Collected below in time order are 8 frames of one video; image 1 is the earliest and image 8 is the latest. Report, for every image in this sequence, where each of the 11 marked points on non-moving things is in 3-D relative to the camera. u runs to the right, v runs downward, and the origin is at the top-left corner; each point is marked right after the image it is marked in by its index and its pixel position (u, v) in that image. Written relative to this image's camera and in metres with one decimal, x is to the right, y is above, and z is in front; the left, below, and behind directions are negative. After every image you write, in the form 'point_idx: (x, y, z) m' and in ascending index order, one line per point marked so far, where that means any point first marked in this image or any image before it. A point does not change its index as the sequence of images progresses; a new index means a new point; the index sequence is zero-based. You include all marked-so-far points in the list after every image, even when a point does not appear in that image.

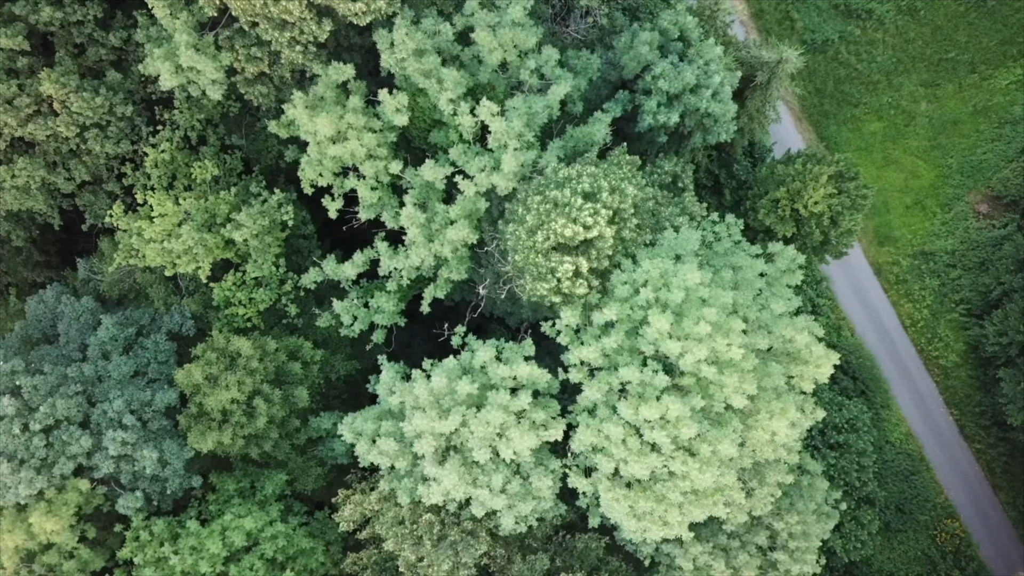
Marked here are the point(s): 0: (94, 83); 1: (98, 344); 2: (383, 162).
0: (-6.5, +3.2, +14.6) m
1: (-6.5, -0.9, +14.7) m
2: (-2.0, +1.9, +14.2) m
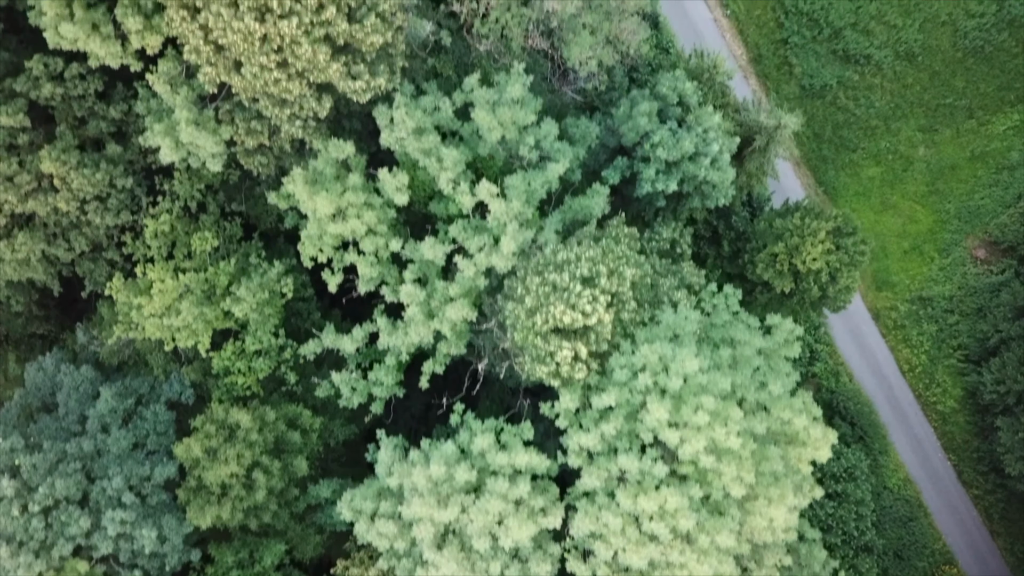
0: (-6.6, +2.1, +14.7) m
1: (-6.5, -2.0, +14.7) m
2: (-2.0, +0.8, +14.3) m
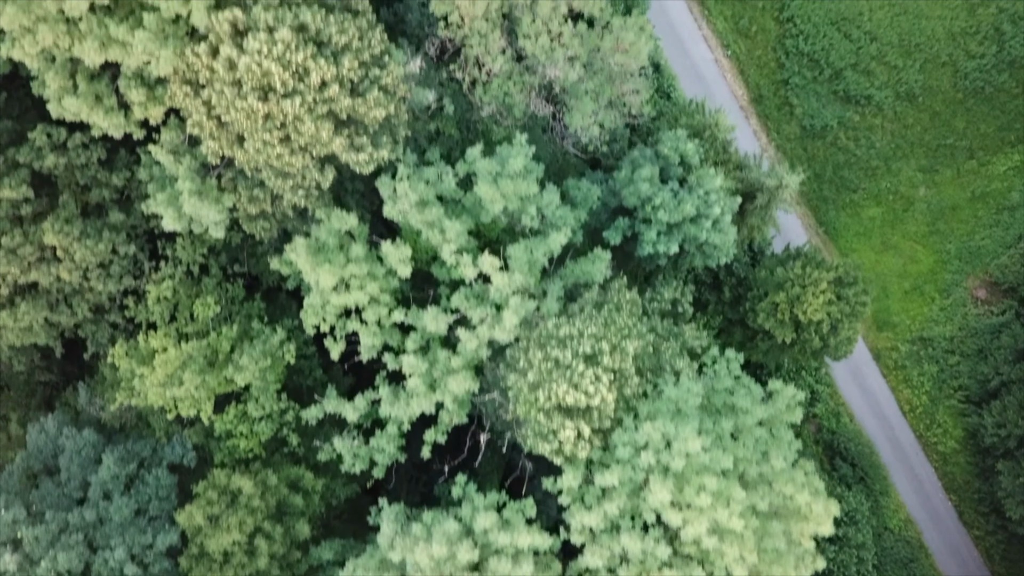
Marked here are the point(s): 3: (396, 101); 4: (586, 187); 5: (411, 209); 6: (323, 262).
0: (-6.5, +1.0, +14.7) m
1: (-6.5, -3.1, +14.7) m
2: (-1.9, -0.3, +14.3) m
3: (-1.7, +2.8, +13.9) m
4: (+1.3, +1.8, +16.0) m
5: (-1.5, +1.2, +14.0) m
6: (-2.8, +0.4, +14.0) m
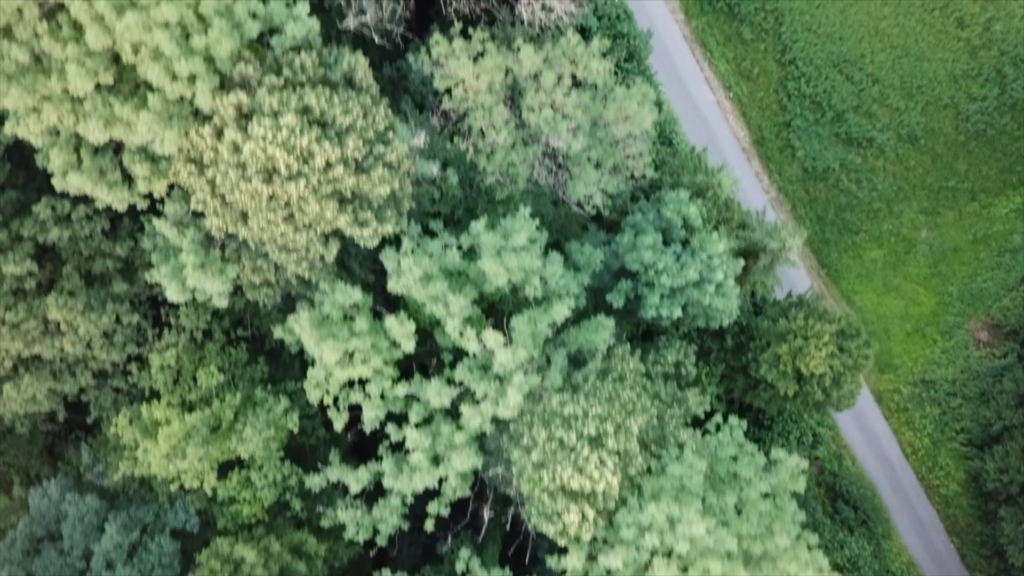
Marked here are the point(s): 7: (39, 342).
0: (-6.5, -0.1, +14.7) m
1: (-6.5, -4.2, +14.7) m
2: (-1.9, -1.4, +14.3) m
3: (-1.7, +1.7, +13.9) m
4: (+1.3, +0.6, +16.0) m
5: (-1.5, +0.1, +14.0) m
6: (-2.8, -0.7, +13.9) m
7: (-7.2, -0.8, +14.2) m
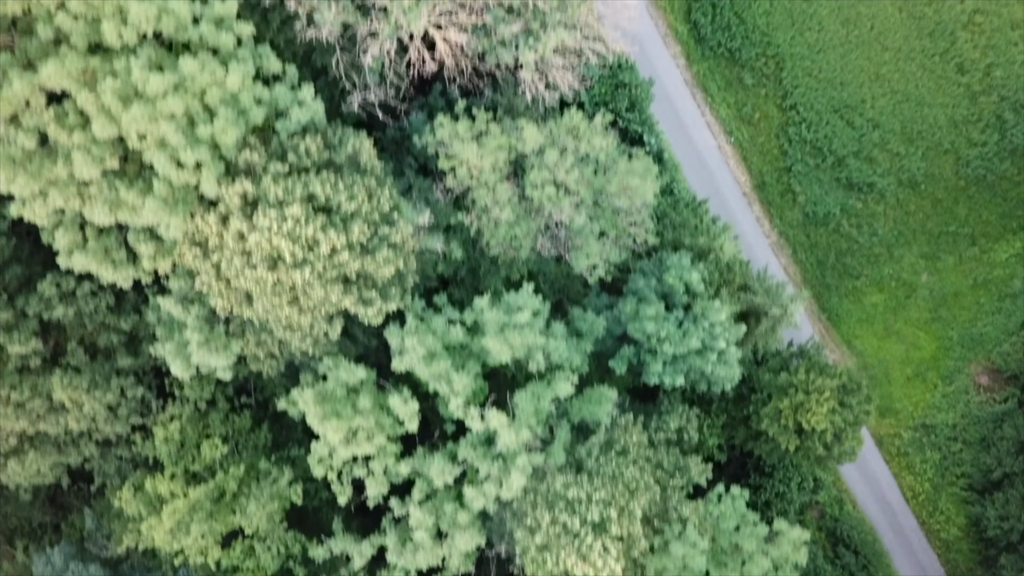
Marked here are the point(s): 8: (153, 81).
0: (-6.4, -1.3, +14.7) m
1: (-6.4, -5.4, +14.7) m
2: (-1.8, -2.6, +14.3) m
3: (-1.6, +0.5, +14.0) m
4: (+1.4, -0.5, +16.1) m
5: (-1.4, -1.1, +14.0) m
6: (-2.7, -1.9, +14.0) m
7: (-7.1, -2.0, +14.2) m
8: (-4.6, +2.6, +11.8) m
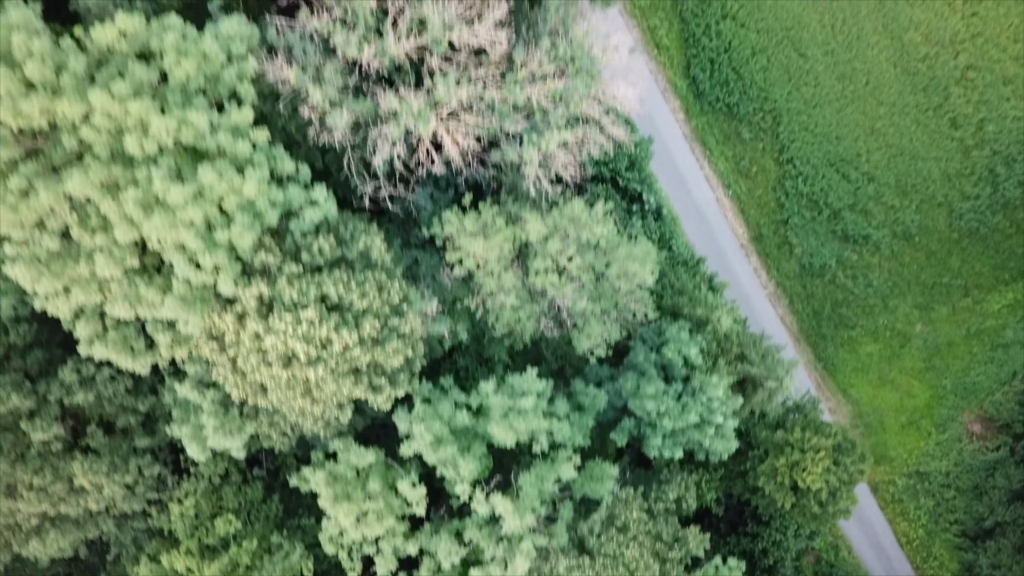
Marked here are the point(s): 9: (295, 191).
0: (-6.4, -2.6, +15.2) m
1: (-6.3, -6.7, +15.3) m
2: (-1.8, -3.9, +14.8) m
3: (-1.6, -0.9, +14.5) m
4: (+1.5, -1.9, +16.6) m
5: (-1.3, -2.5, +14.5) m
6: (-2.7, -3.3, +14.5) m
7: (-7.1, -3.4, +14.7) m
8: (-4.5, +1.3, +12.4) m
9: (-3.1, +1.4, +13.4) m
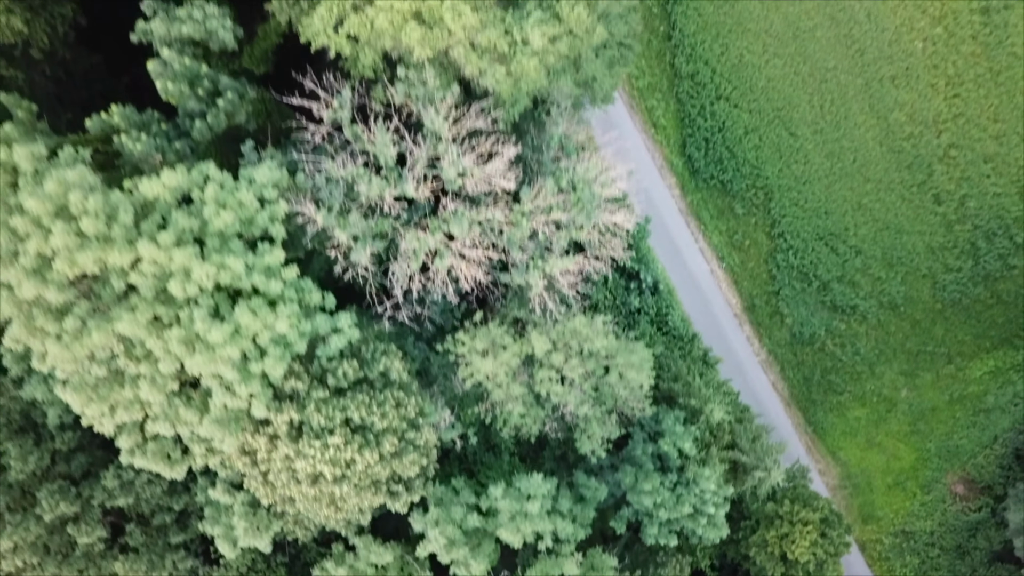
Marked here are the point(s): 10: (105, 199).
0: (-6.2, -4.6, +16.5) m
1: (-6.2, -8.7, +16.5) m
2: (-1.7, -5.9, +16.1) m
3: (-1.4, -2.8, +15.8) m
4: (+1.6, -3.8, +17.9) m
5: (-1.2, -4.4, +15.8) m
6: (-2.5, -5.2, +15.8) m
7: (-6.9, -5.3, +16.0) m
8: (-4.4, -0.7, +13.6) m
9: (-3.0, -0.5, +14.7) m
10: (-5.9, +1.3, +13.6) m
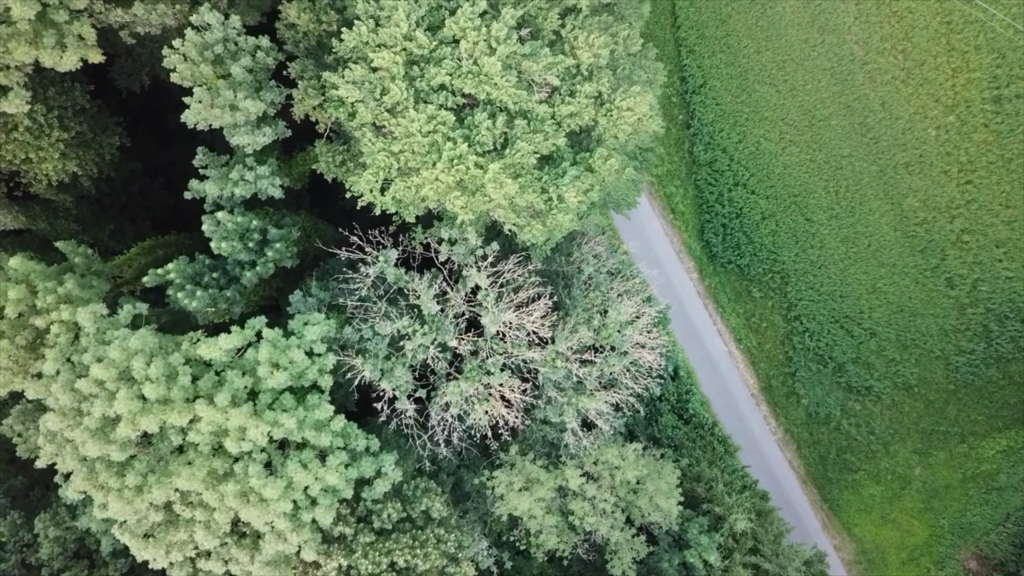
0: (-5.6, -7.0, +17.2) m
1: (-5.6, -11.1, +17.2) m
2: (-1.0, -8.3, +16.8) m
3: (-0.8, -5.2, +16.5) m
4: (+2.2, -6.3, +18.5) m
5: (-0.6, -6.8, +16.5) m
6: (-1.9, -7.6, +16.5) m
7: (-6.3, -7.7, +16.7) m
8: (-3.8, -3.1, +14.3) m
9: (-2.4, -3.0, +15.4) m
10: (-5.3, -1.1, +14.3) m
